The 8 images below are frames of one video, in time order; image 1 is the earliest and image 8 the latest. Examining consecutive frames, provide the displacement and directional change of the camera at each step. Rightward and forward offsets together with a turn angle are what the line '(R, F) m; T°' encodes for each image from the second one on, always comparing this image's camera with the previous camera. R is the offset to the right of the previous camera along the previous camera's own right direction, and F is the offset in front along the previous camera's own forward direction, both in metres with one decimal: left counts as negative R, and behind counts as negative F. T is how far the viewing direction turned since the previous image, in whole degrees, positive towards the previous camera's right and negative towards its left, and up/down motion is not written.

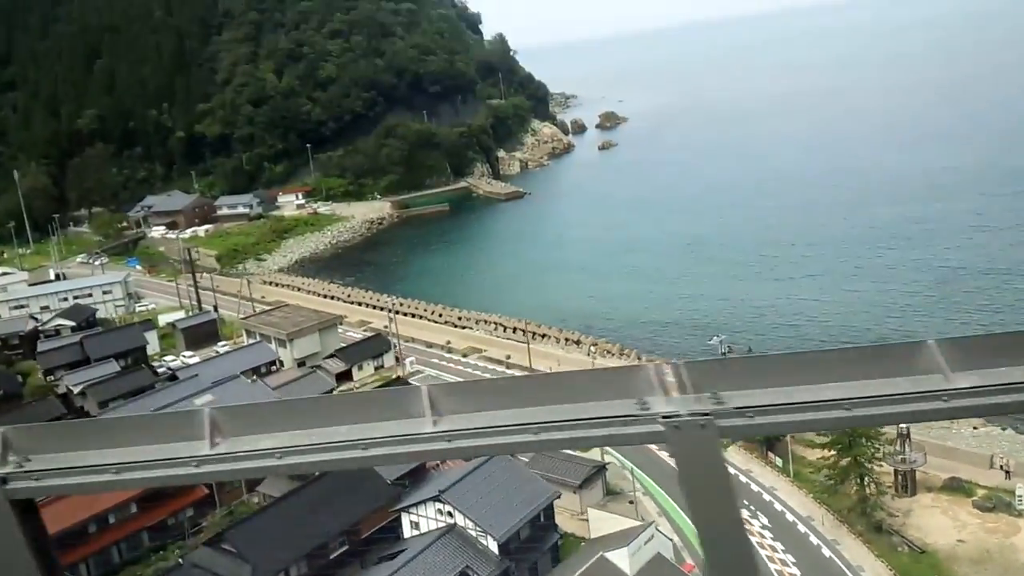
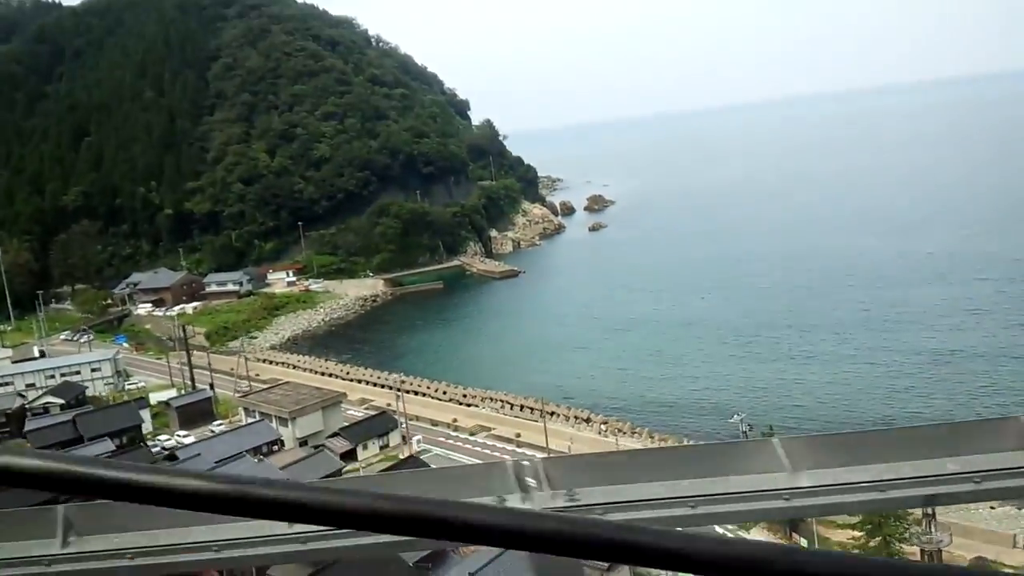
(-0.4, +0.3) m; +1°
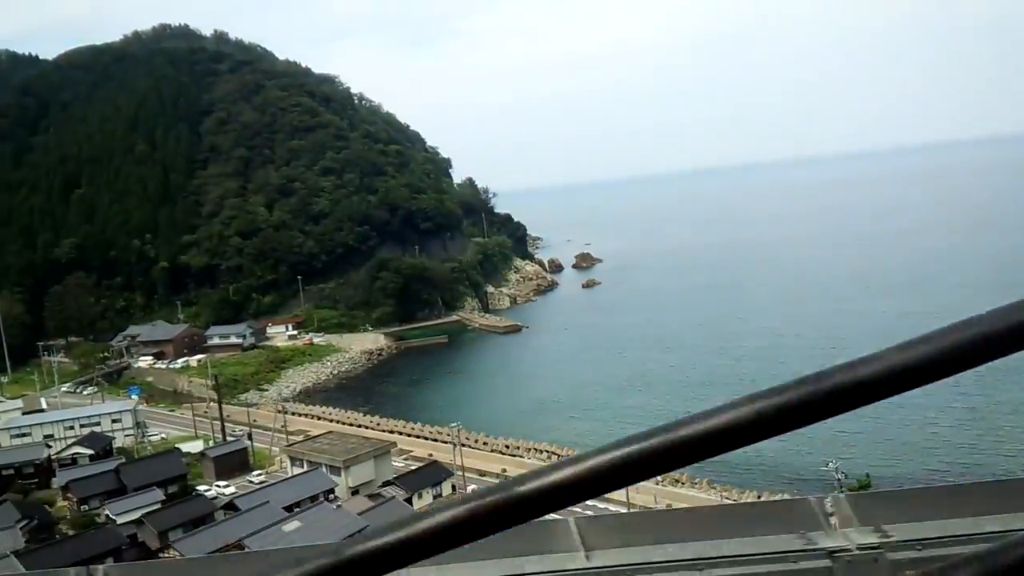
(-1.0, +0.1) m; +2°
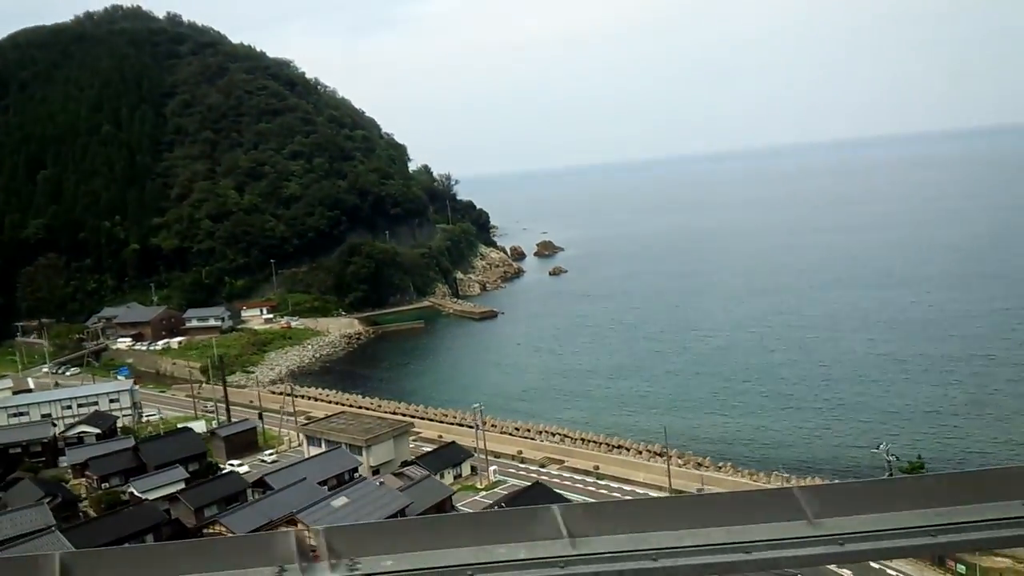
(-0.8, -0.1) m; +3°
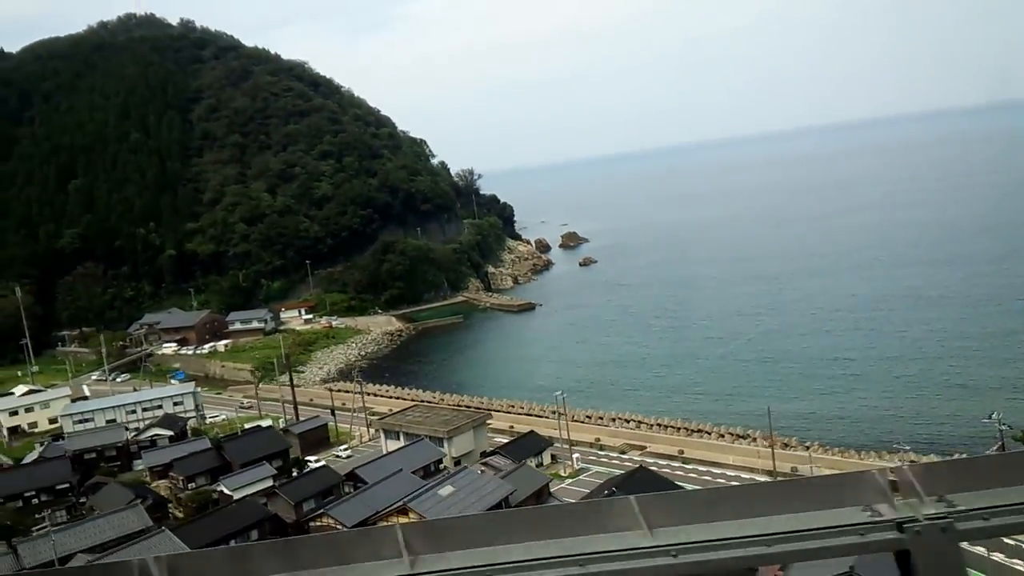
(-0.7, 0.0) m; 0°
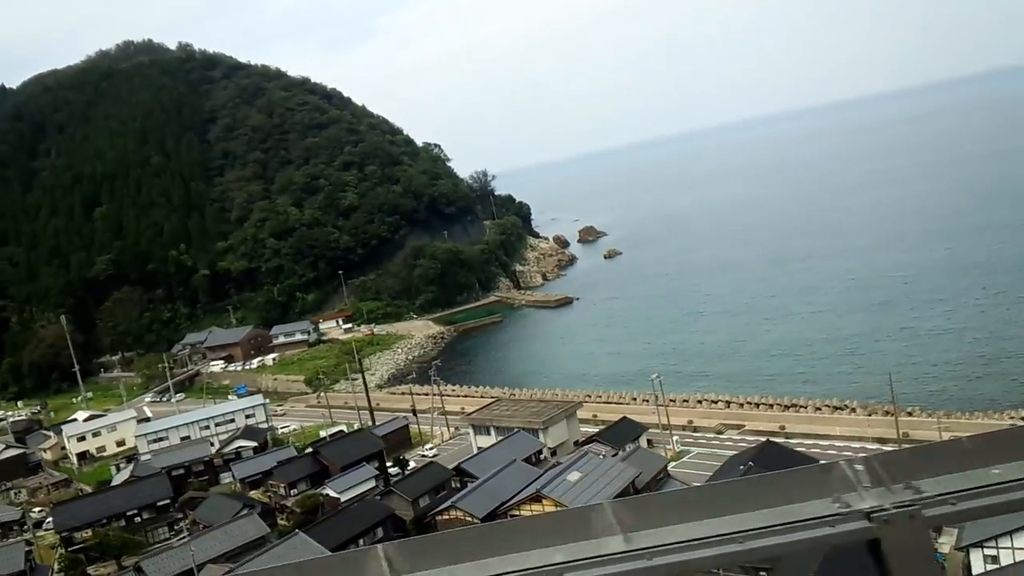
(-0.9, 0.0) m; 0°
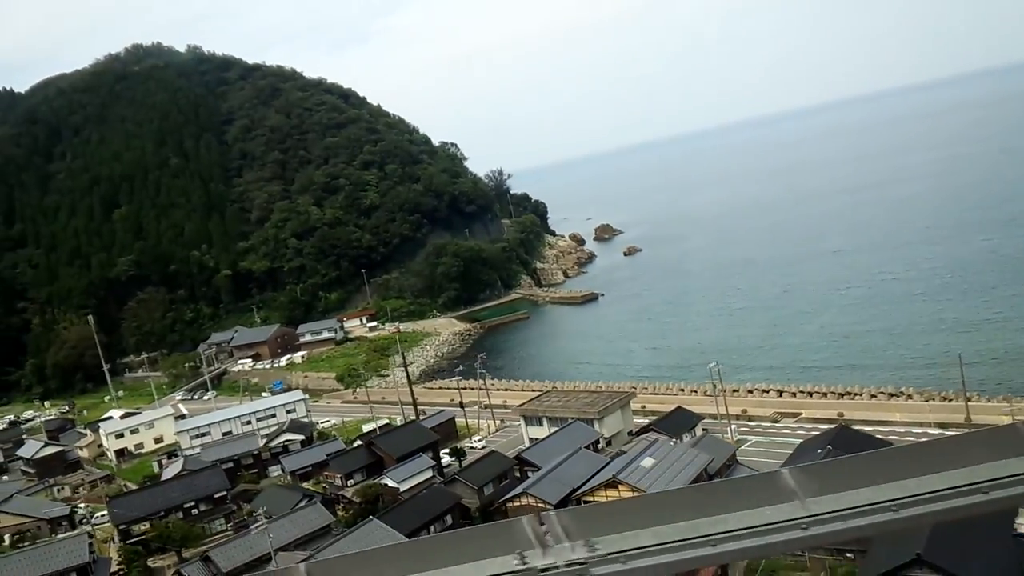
(-0.5, +0.1) m; 0°
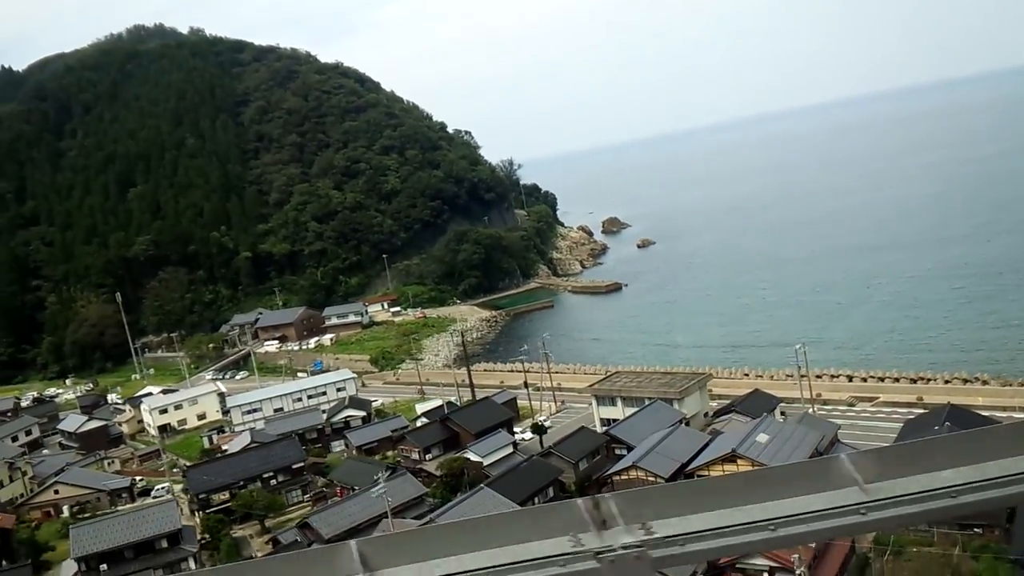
(-1.0, +0.1) m; +1°
